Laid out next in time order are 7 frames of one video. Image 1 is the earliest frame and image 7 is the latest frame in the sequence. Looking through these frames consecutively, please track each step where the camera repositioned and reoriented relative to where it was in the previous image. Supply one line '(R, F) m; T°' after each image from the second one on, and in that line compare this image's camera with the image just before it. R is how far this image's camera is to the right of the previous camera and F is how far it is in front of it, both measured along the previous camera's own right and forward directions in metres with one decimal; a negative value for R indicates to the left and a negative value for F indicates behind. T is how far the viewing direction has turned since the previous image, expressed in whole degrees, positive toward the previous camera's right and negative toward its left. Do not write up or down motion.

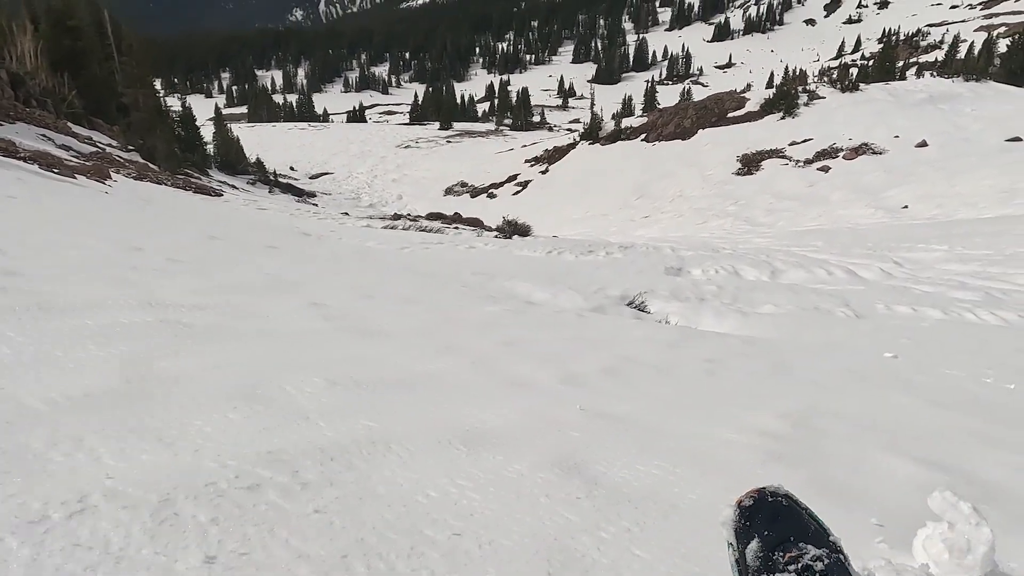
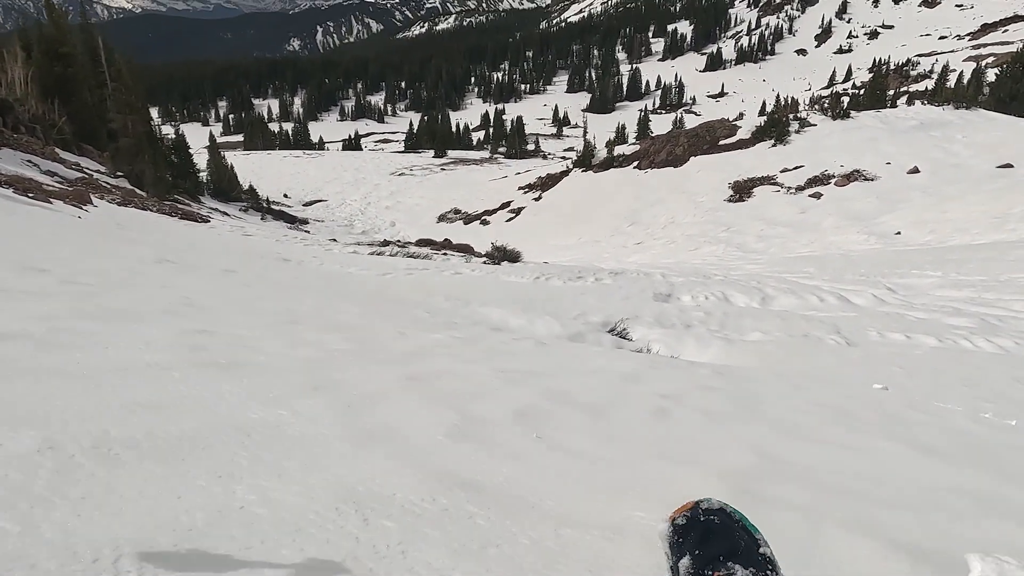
(+0.2, +0.3) m; 0°
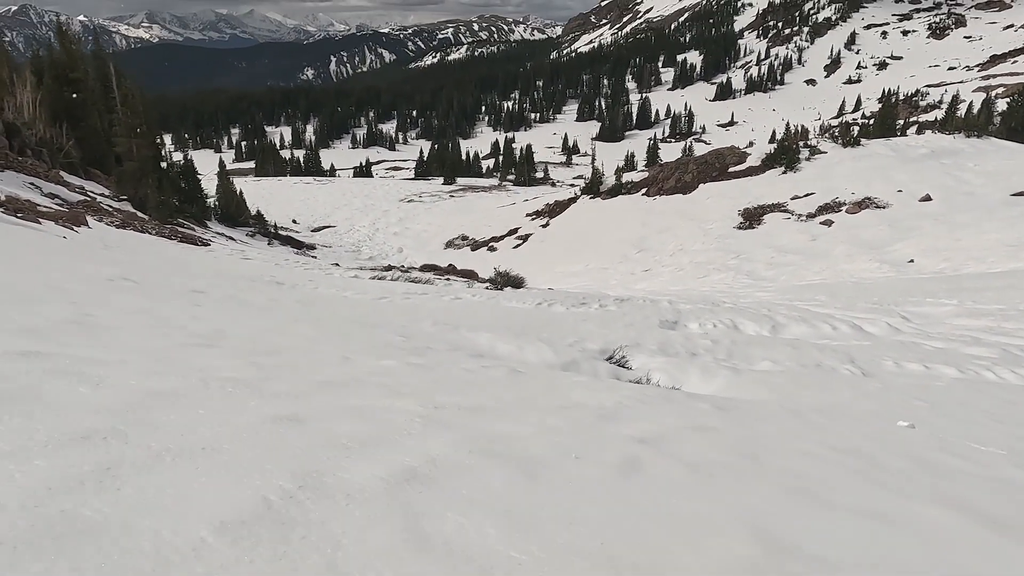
(+0.1, +0.4) m; -1°
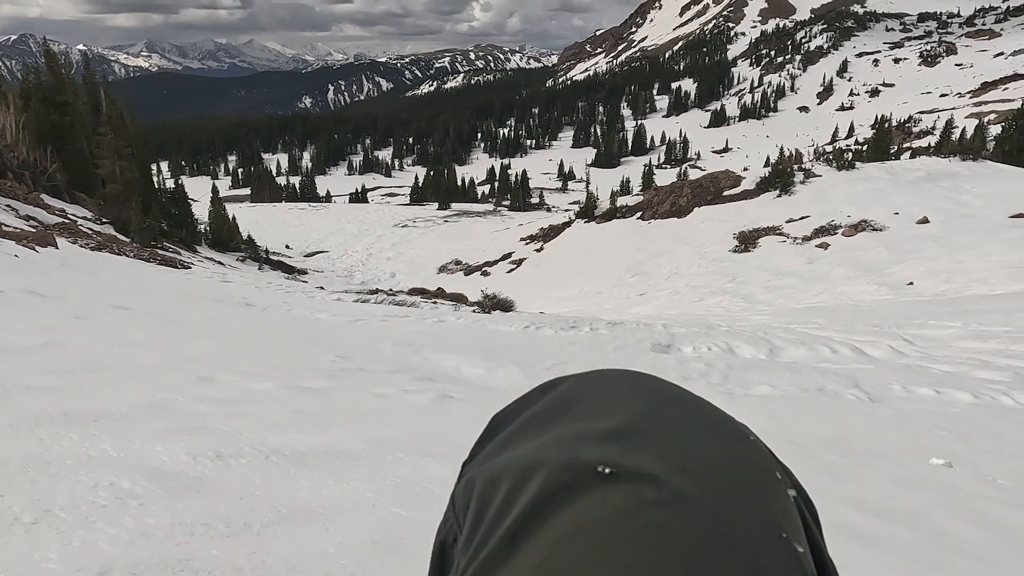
(+0.2, +0.5) m; 0°
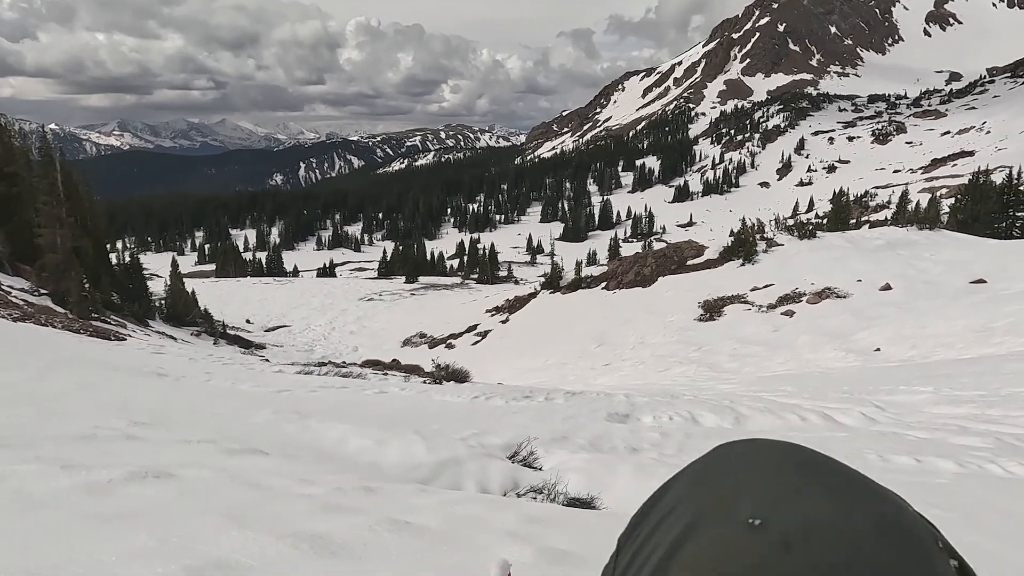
(+0.4, +0.8) m; +2°
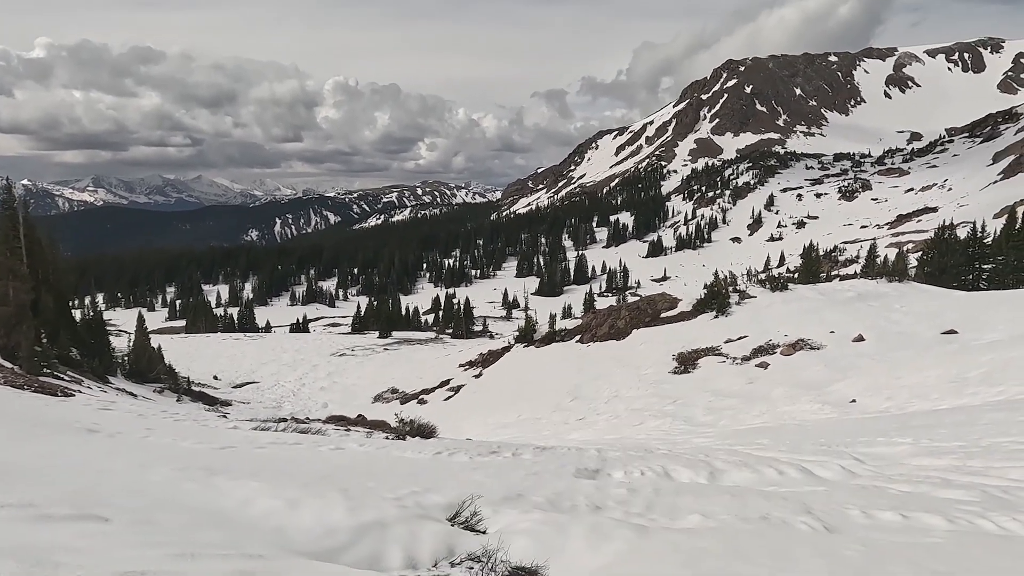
(+0.2, +0.4) m; +2°
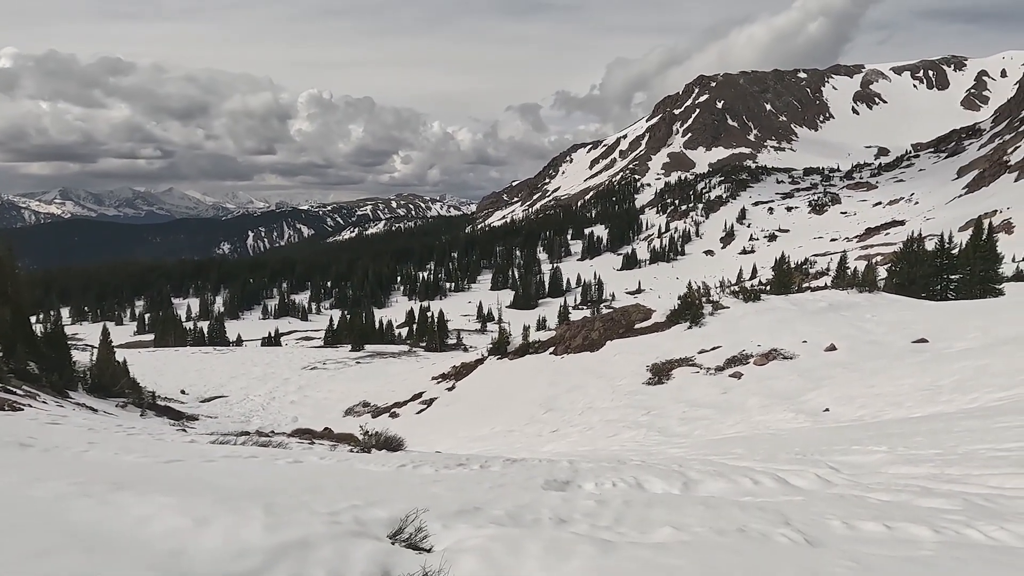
(+0.1, +0.4) m; +2°
